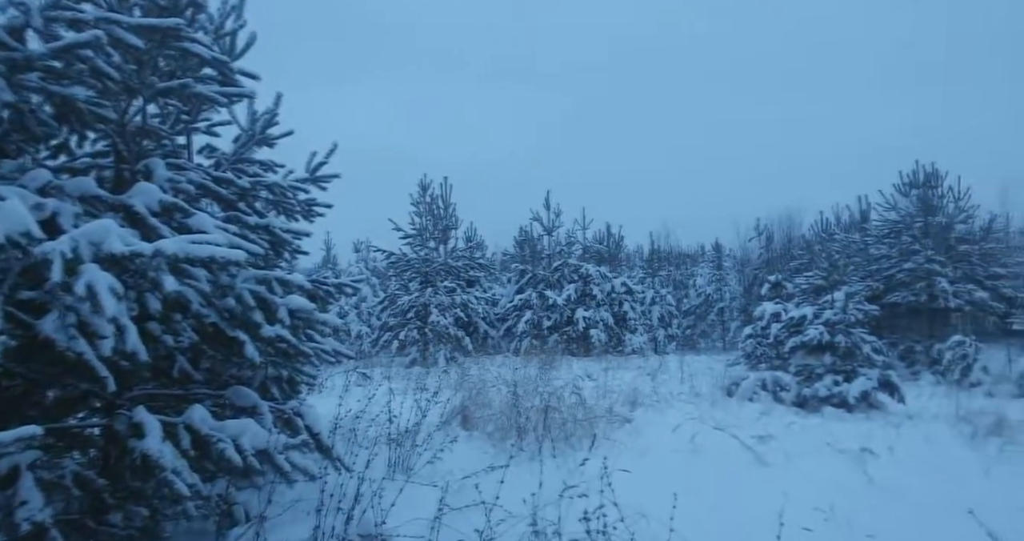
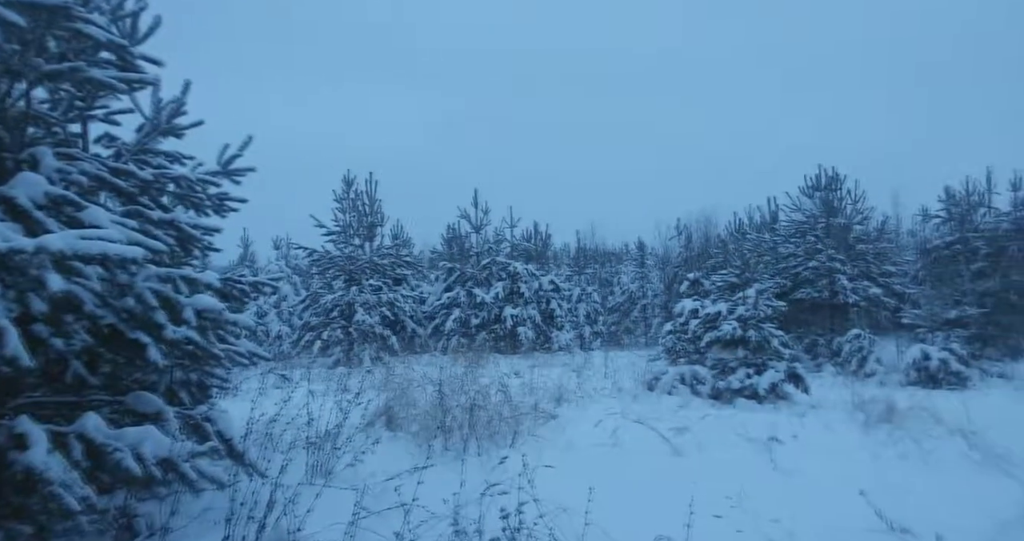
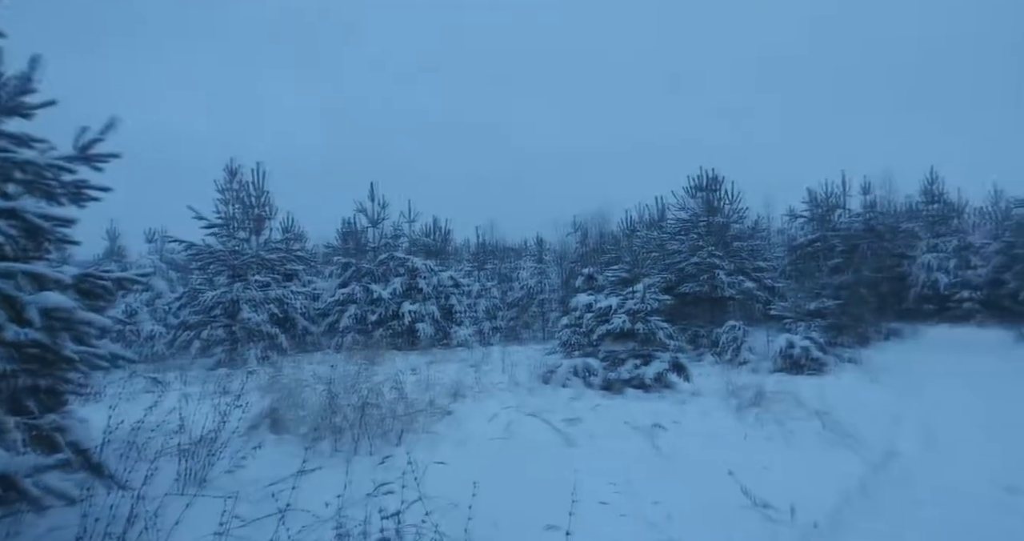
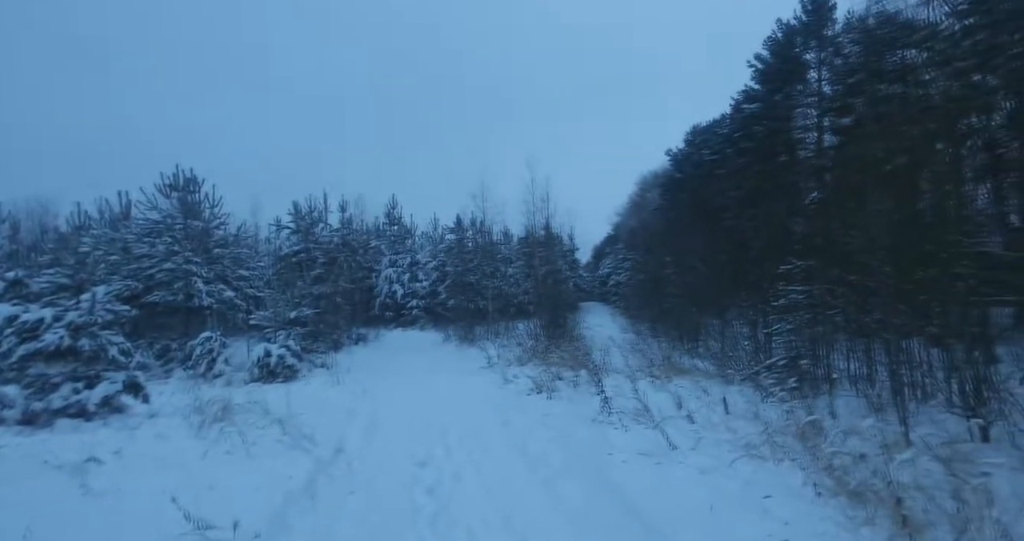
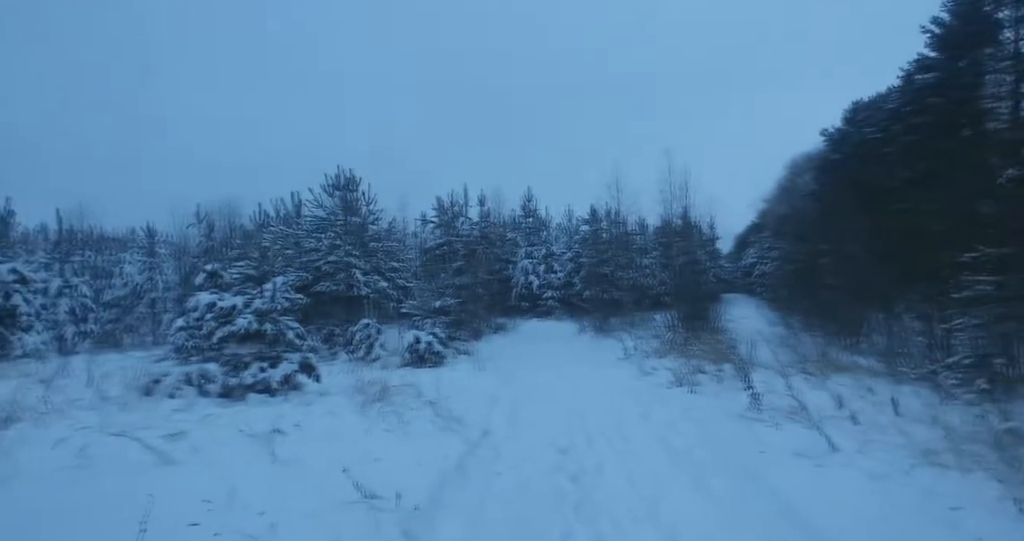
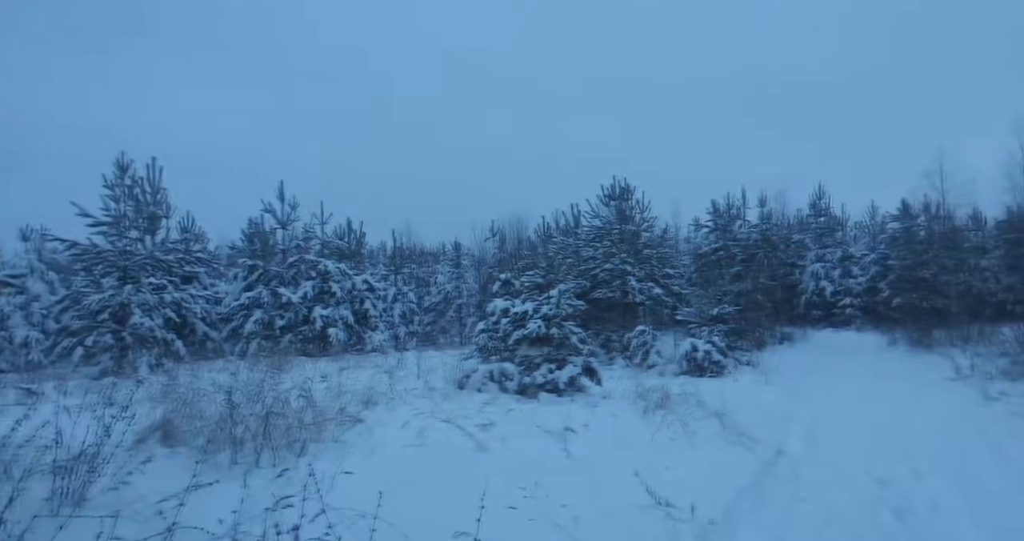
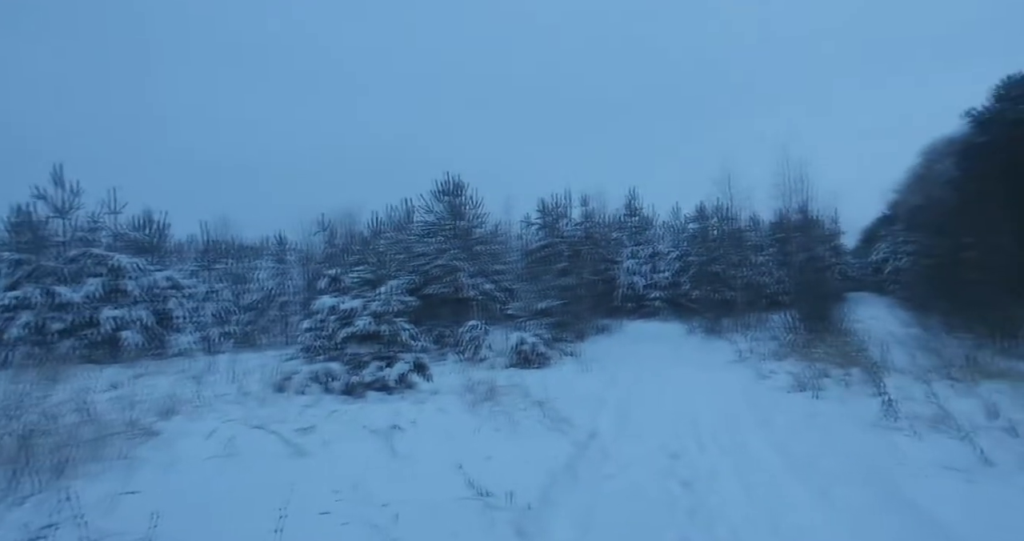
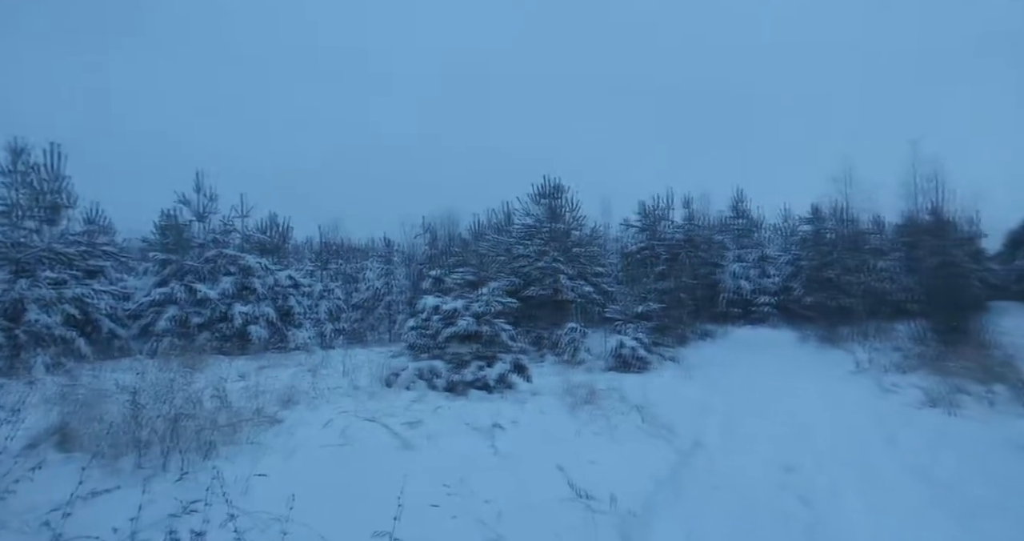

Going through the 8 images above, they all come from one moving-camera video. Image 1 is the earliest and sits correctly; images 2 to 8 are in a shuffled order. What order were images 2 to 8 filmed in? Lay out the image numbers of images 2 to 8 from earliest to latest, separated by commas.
2, 3, 6, 8, 7, 5, 4
